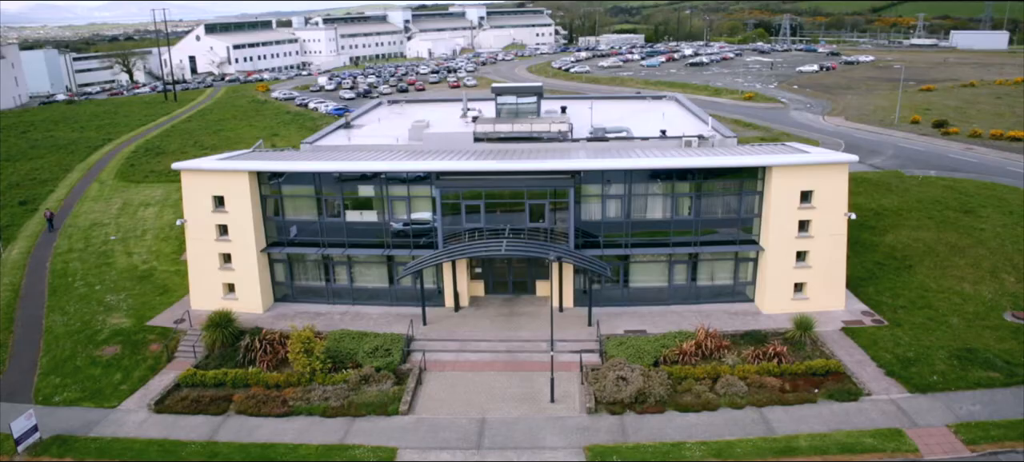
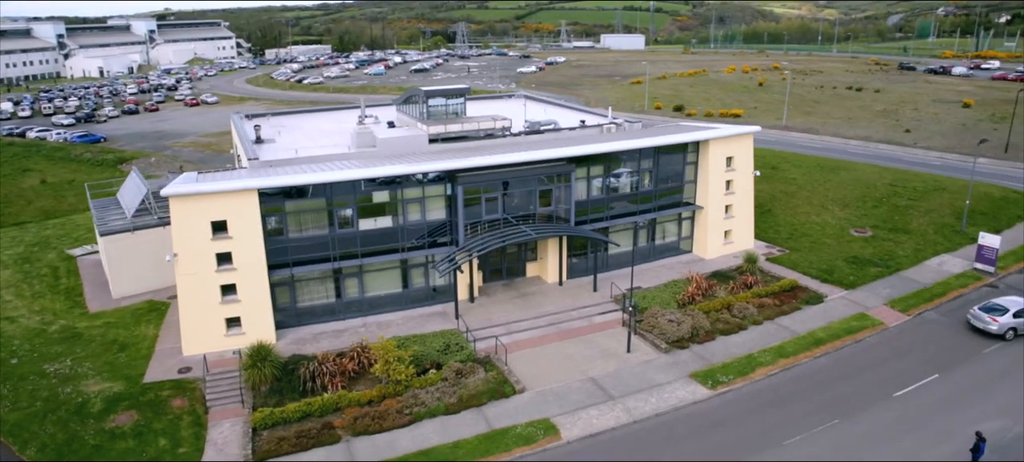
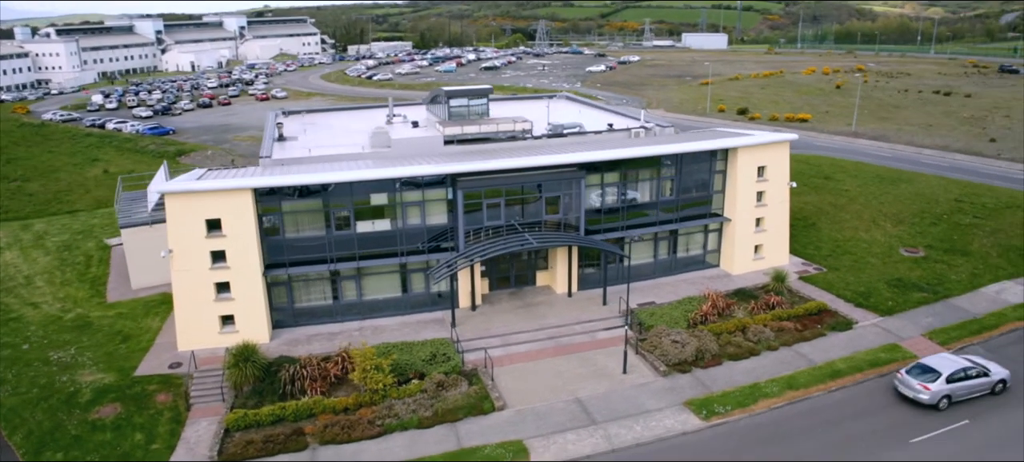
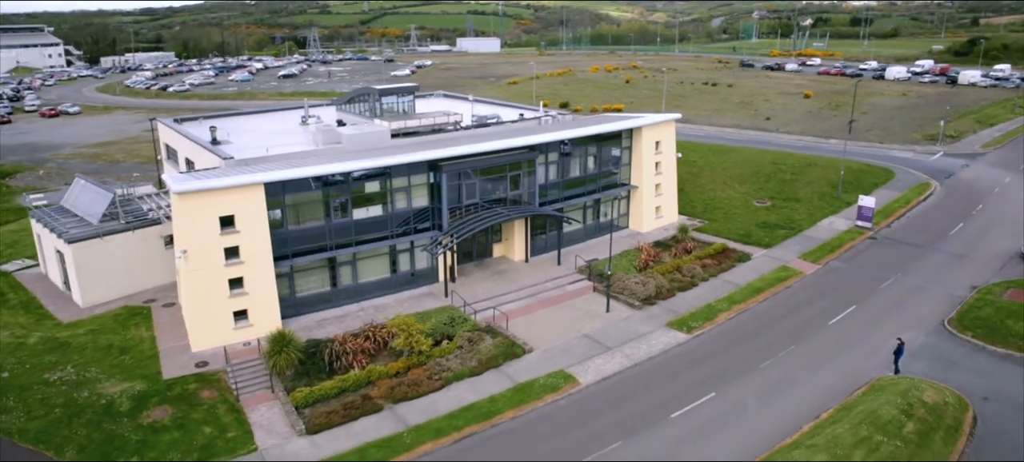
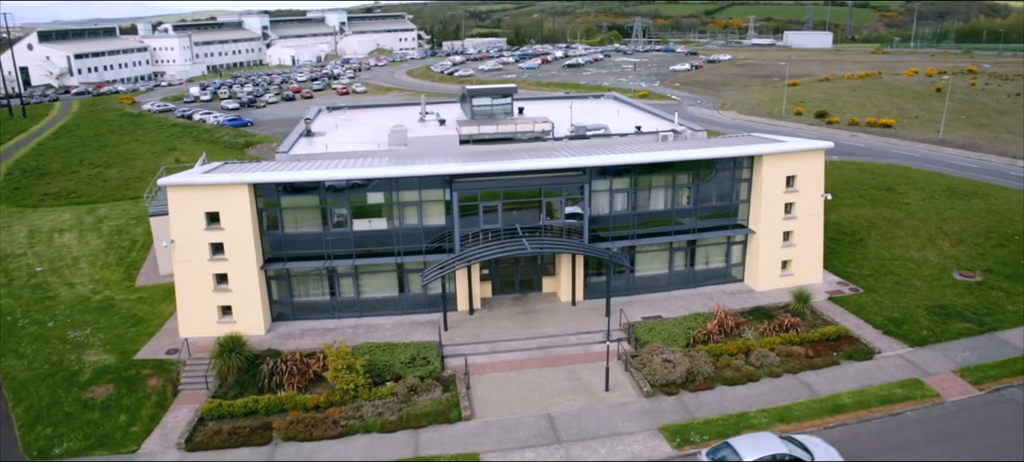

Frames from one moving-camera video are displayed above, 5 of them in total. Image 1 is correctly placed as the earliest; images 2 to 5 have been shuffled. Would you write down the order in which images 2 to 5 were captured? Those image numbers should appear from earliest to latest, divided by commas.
5, 3, 2, 4
